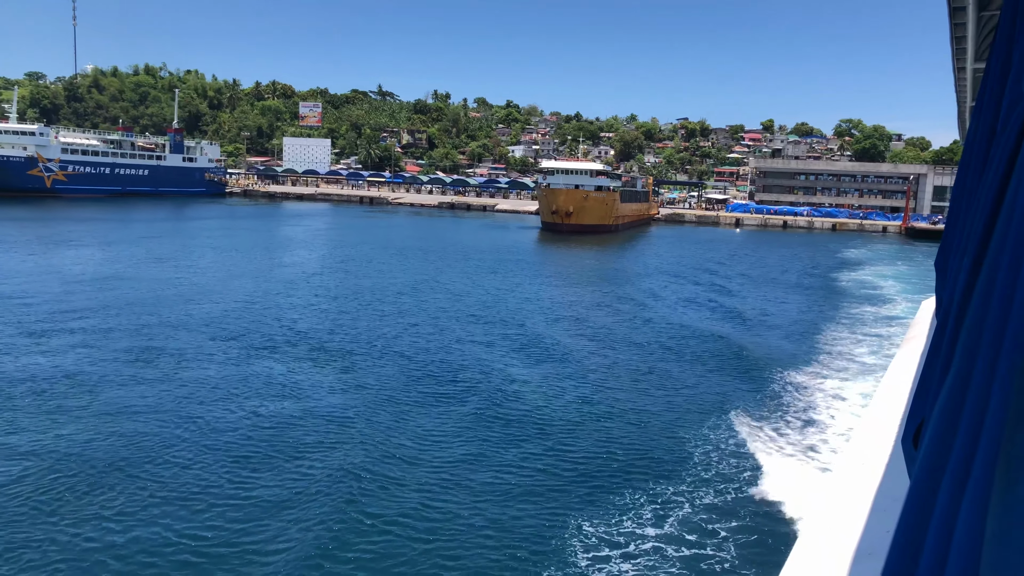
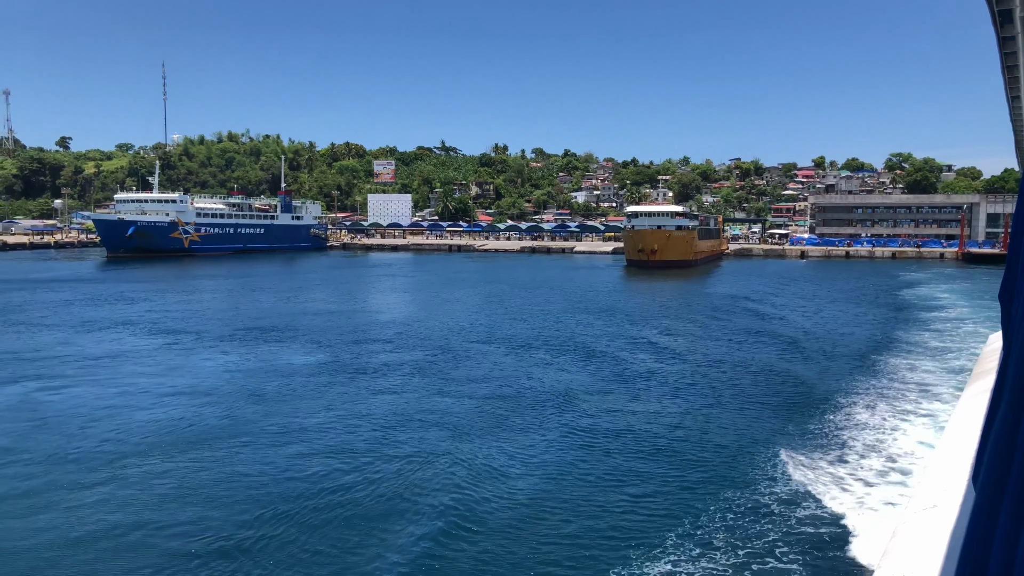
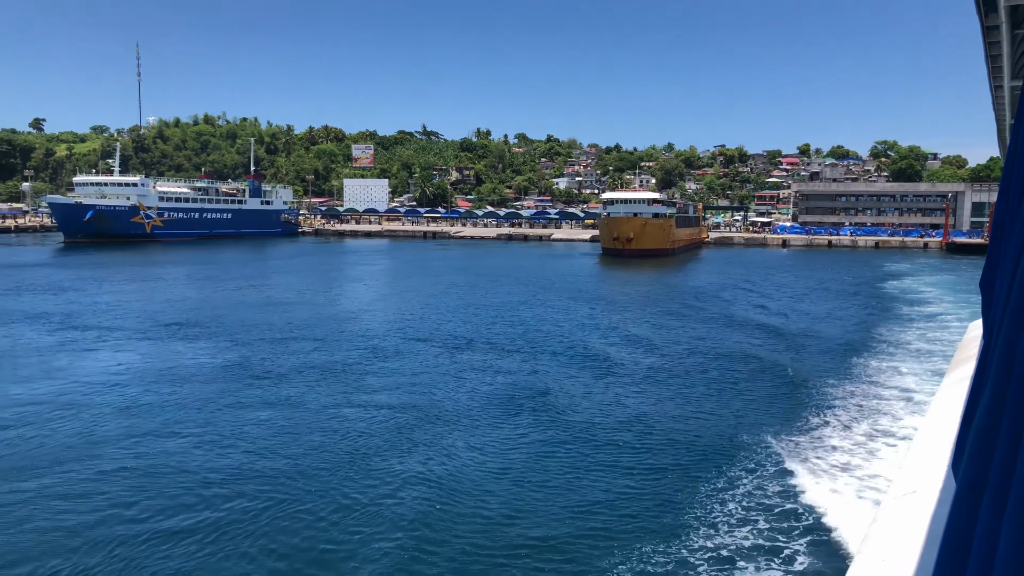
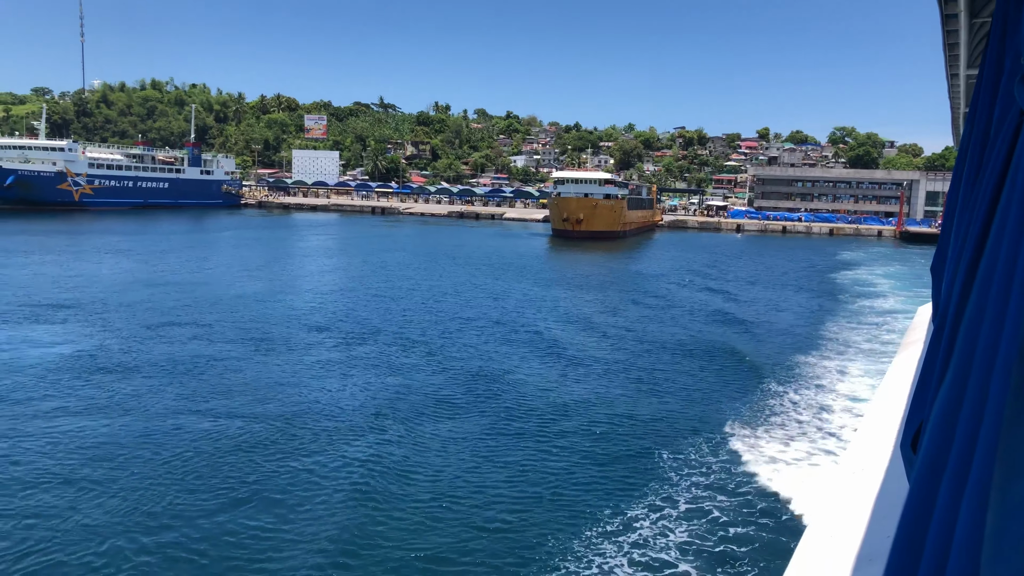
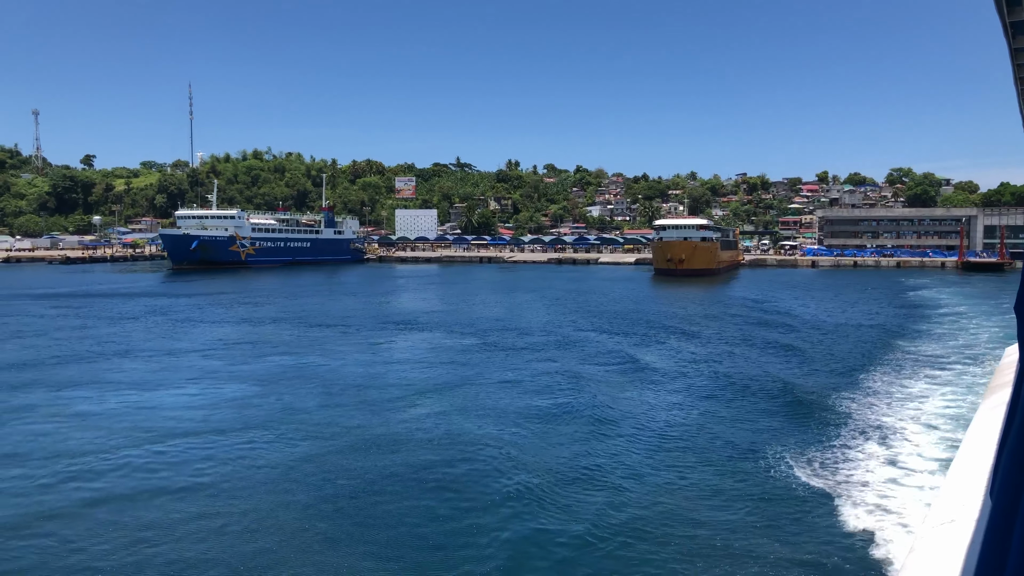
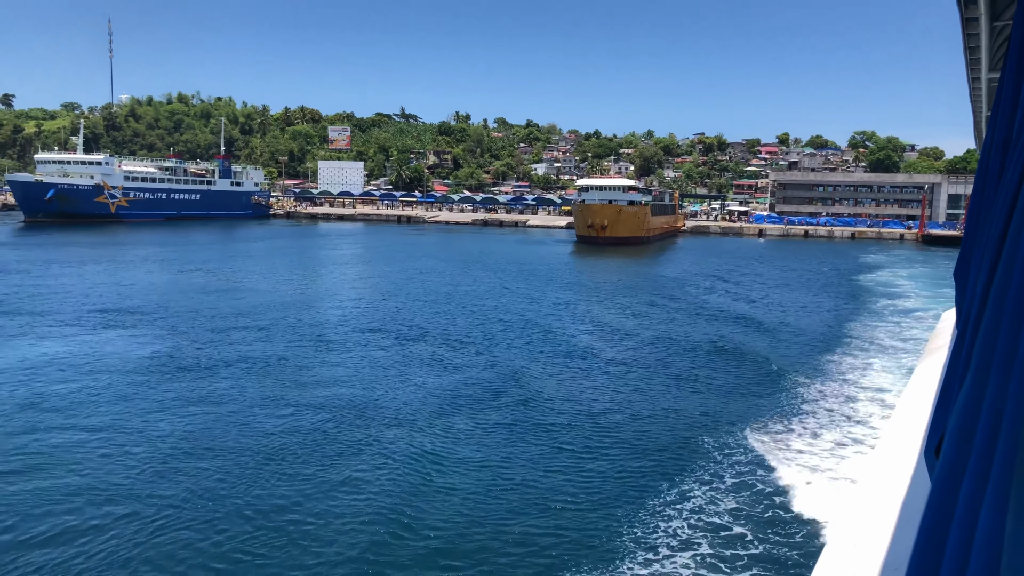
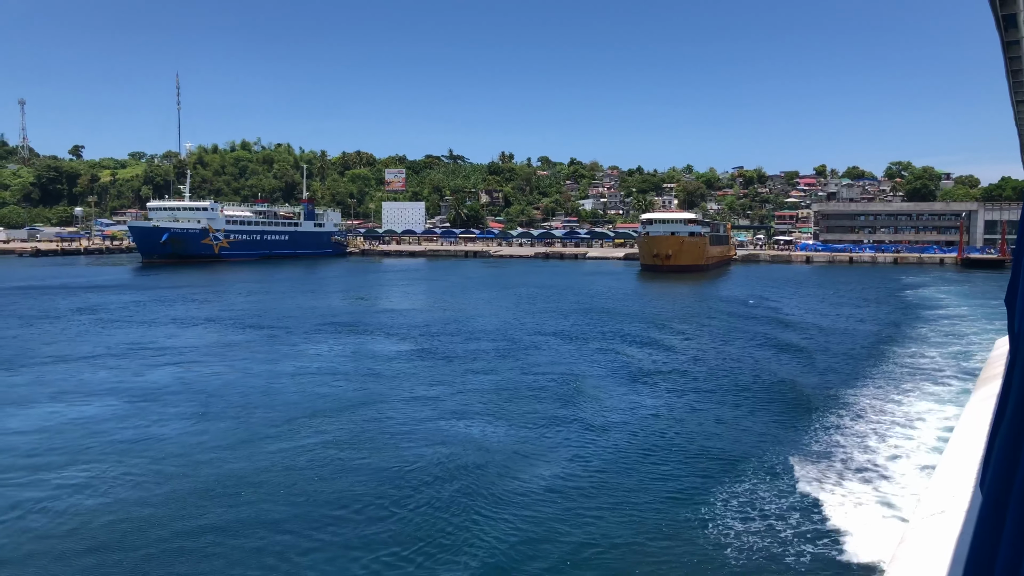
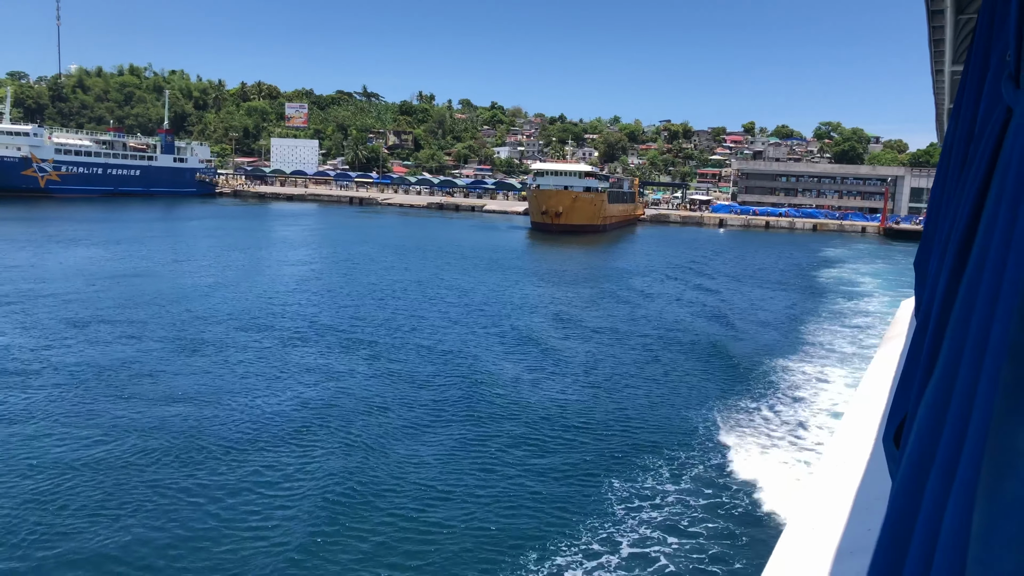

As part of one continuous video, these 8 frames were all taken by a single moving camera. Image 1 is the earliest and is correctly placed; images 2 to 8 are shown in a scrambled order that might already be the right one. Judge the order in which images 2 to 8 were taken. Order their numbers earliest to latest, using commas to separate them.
8, 4, 6, 3, 2, 7, 5
